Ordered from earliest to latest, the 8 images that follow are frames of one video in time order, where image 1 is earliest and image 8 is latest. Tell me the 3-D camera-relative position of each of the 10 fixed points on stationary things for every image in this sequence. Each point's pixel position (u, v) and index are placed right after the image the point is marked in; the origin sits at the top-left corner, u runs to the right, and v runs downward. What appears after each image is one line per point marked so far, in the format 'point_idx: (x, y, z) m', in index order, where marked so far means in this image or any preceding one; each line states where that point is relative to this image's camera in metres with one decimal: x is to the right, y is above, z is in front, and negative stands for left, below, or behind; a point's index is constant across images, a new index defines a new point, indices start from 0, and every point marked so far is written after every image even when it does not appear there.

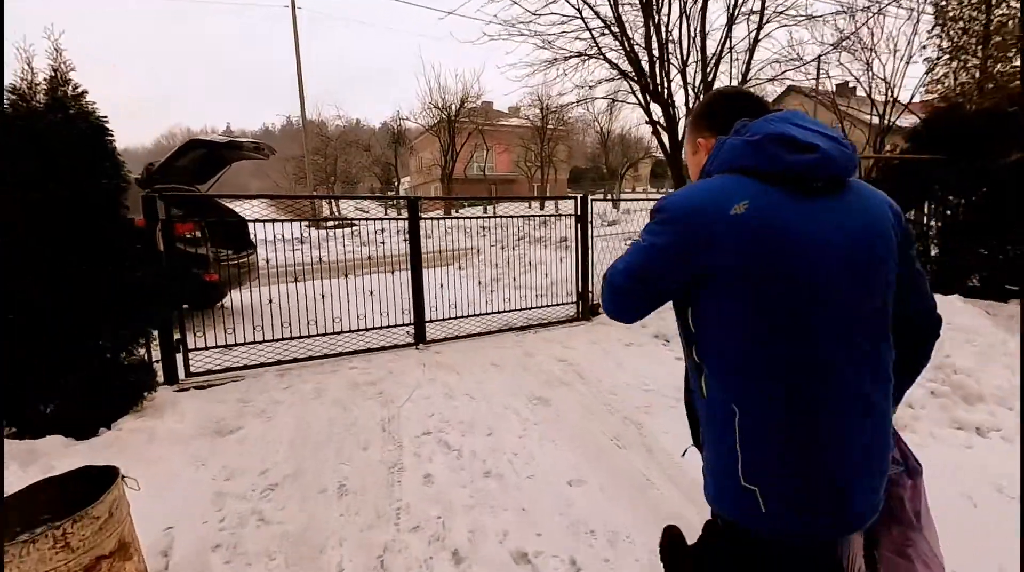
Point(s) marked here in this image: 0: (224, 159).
0: (-4.9, +2.1, +8.3) m
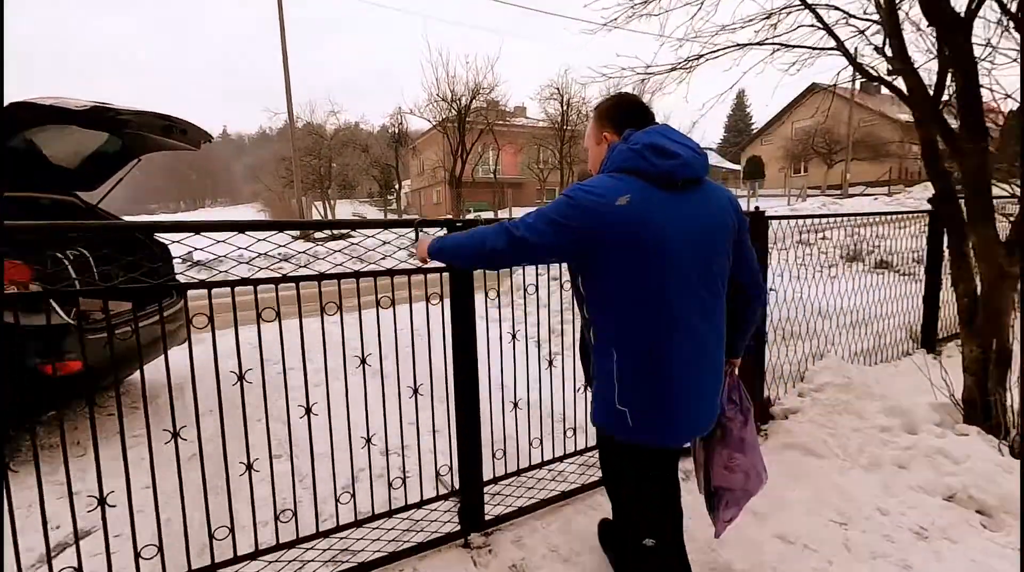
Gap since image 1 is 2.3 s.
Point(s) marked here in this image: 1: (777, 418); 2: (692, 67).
0: (-3.9, +1.4, +5.0) m
1: (+2.3, -1.1, +4.2) m
2: (+2.1, +2.6, +5.7) m
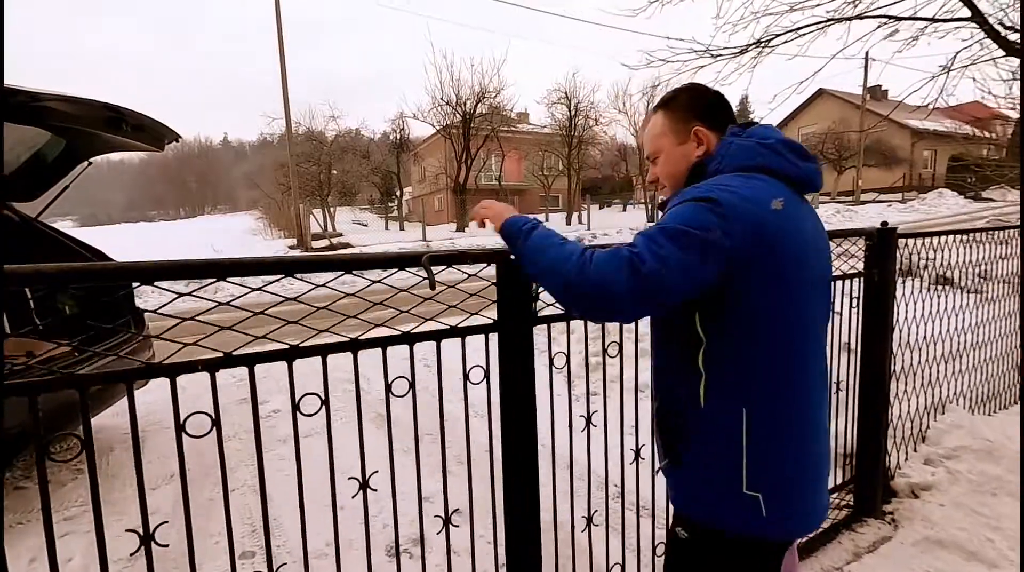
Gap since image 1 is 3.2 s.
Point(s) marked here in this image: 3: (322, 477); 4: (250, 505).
0: (-3.6, +1.1, +4.1) m
1: (+2.6, -1.4, +3.2) m
2: (+2.4, +2.3, +4.8) m
3: (-1.5, -1.5, +3.9) m
4: (-2.0, -1.6, +3.6) m
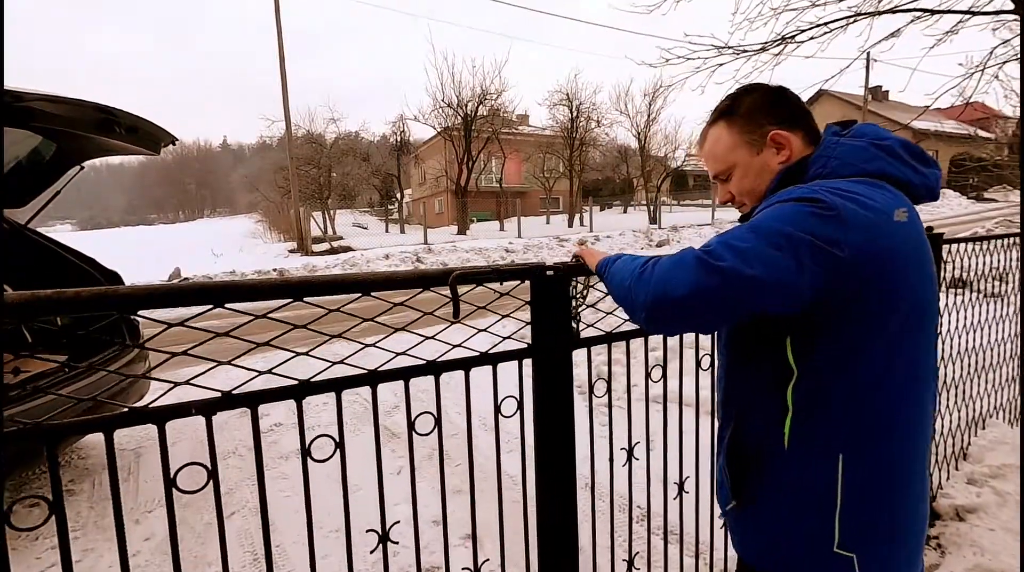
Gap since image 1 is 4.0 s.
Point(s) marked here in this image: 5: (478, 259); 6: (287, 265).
0: (-3.5, +1.0, +3.9) m
1: (+2.7, -1.4, +3.0) m
2: (+2.5, +2.3, +4.6) m
3: (-1.4, -1.6, +3.7) m
4: (-1.8, -1.7, +3.4) m
5: (-1.0, +0.8, +14.5) m
6: (-7.0, +0.6, +15.2) m
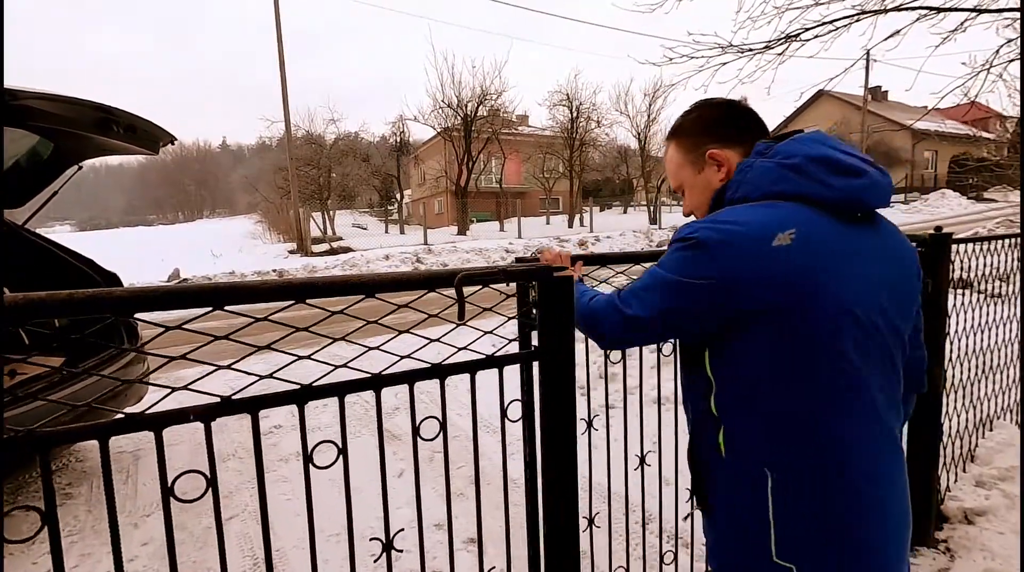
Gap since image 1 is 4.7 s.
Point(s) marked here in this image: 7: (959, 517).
0: (-3.5, +1.0, +3.8) m
1: (+2.7, -1.4, +3.0) m
2: (+2.6, +2.3, +4.5) m
3: (-1.4, -1.6, +3.7) m
4: (-1.8, -1.7, +3.4) m
5: (-1.0, +0.8, +14.4) m
6: (-7.0, +0.6, +15.2) m
7: (+2.7, -1.4, +3.0) m
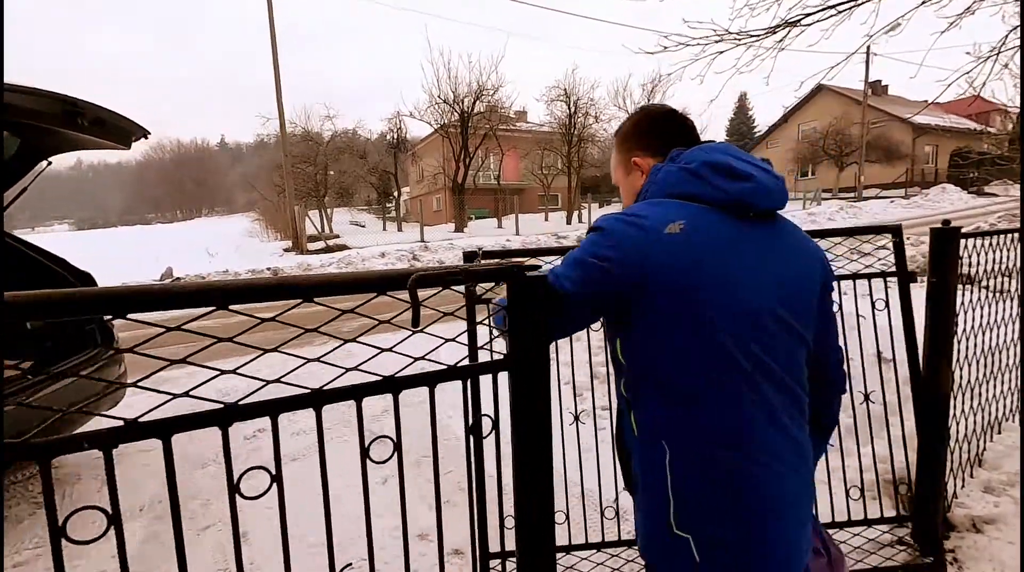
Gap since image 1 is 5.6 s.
0: (-3.6, +1.0, +3.7) m
1: (+2.6, -1.4, +2.8) m
2: (+2.5, +2.3, +4.4) m
3: (-1.5, -1.6, +3.5) m
4: (-1.9, -1.7, +3.2) m
5: (-1.1, +0.8, +14.3) m
6: (-7.1, +0.7, +15.0) m
7: (+2.7, -1.4, +2.9) m
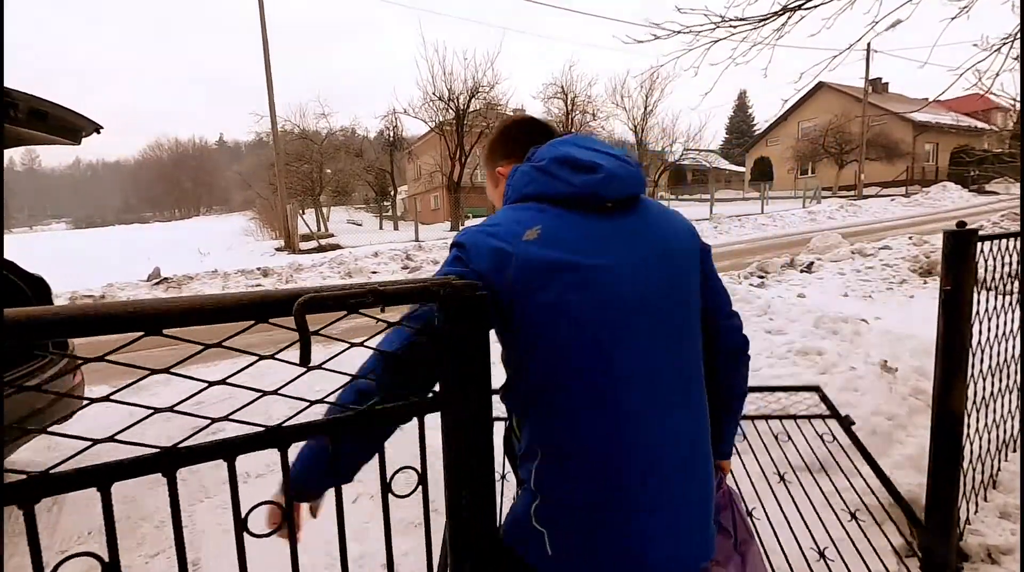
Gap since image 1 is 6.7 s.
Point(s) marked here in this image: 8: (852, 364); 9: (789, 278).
0: (-3.8, +1.0, +3.4) m
1: (+2.5, -1.5, +2.6) m
2: (+2.3, +2.3, +4.1) m
3: (-1.6, -1.7, +3.3) m
4: (-2.1, -1.8, +3.0) m
5: (-1.3, +0.8, +14.0) m
6: (-7.3, +0.6, +14.8) m
7: (+2.5, -1.4, +2.6) m
8: (+3.1, -0.7, +4.5) m
9: (+4.8, +0.1, +8.5) m
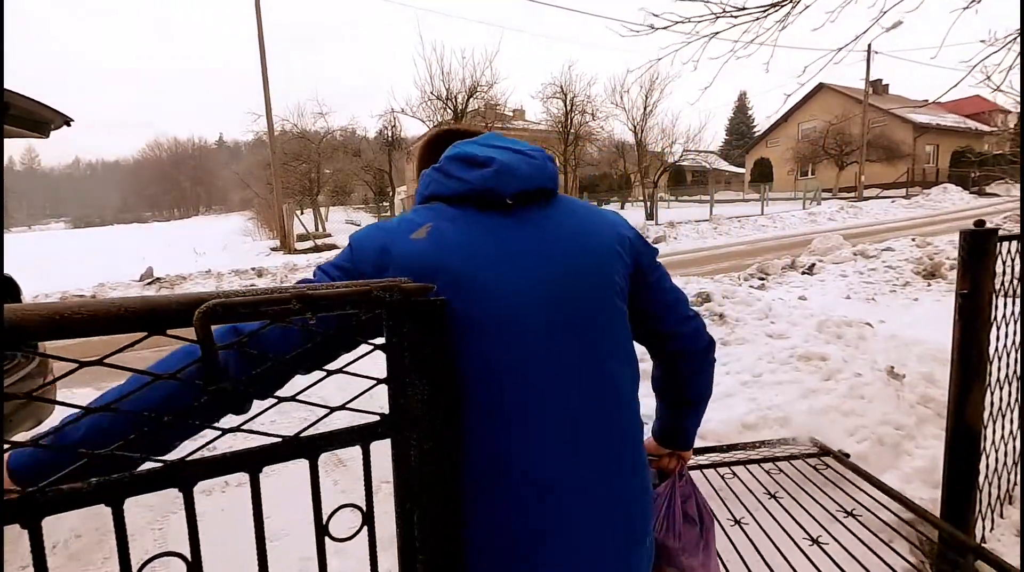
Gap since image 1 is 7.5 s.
0: (-3.8, +1.0, +3.2) m
1: (+2.4, -1.5, +2.4) m
2: (+2.2, +2.2, +4.0) m
3: (-1.7, -1.7, +3.1) m
4: (-2.1, -1.8, +2.8) m
5: (-1.3, +0.8, +13.9) m
6: (-7.3, +0.6, +14.6) m
7: (+2.4, -1.5, +2.4) m
8: (+3.0, -0.7, +4.3) m
9: (+4.8, +0.1, +8.3) m
